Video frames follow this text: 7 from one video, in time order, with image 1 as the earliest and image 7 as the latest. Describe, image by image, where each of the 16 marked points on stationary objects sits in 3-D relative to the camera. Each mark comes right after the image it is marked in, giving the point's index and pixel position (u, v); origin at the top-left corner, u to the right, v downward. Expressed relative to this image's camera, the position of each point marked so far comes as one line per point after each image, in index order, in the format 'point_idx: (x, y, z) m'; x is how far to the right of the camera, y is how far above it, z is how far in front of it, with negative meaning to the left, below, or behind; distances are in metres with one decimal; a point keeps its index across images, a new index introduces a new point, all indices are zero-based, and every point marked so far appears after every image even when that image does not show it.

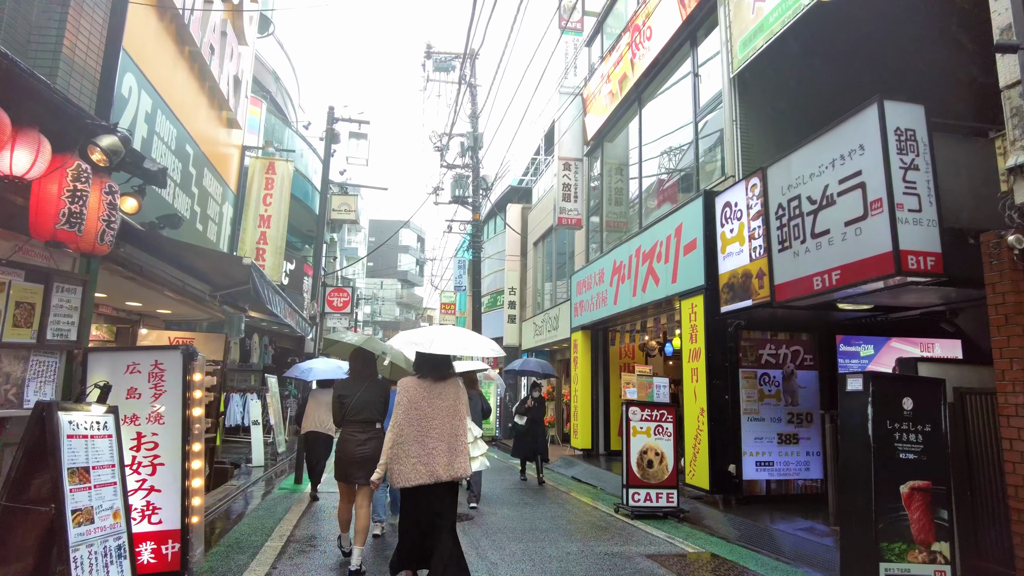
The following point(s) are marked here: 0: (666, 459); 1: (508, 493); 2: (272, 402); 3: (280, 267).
0: (+1.8, -1.9, +7.7) m
1: (0.0, -2.7, +8.9) m
2: (-4.5, -2.2, +12.7) m
3: (-3.2, +0.3, +9.3) m
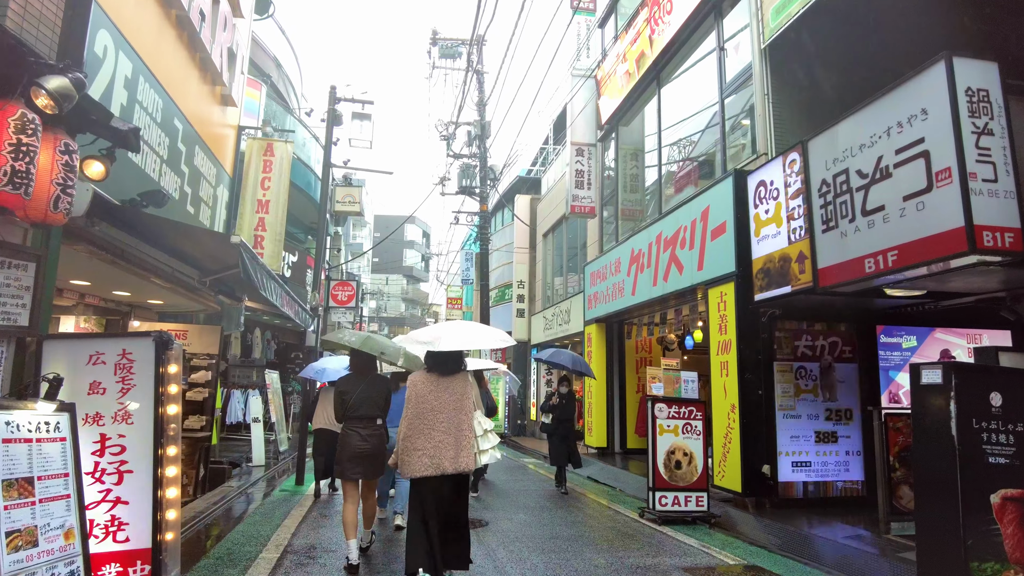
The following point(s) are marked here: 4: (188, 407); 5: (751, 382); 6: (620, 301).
0: (+1.9, -1.8, +7.1) m
1: (+0.1, -2.6, +8.3) m
2: (-4.3, -2.0, +12.1) m
3: (-3.0, +0.4, +8.7) m
4: (-3.8, -1.4, +8.0) m
5: (+2.6, -1.0, +7.3) m
6: (+1.9, -0.2, +11.5) m
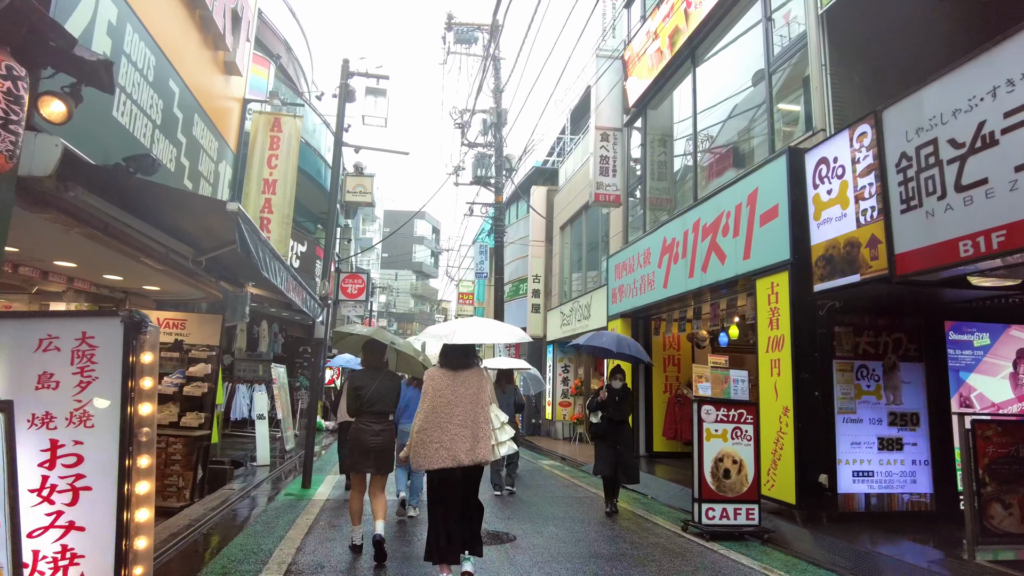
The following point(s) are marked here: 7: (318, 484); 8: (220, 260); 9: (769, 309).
0: (+2.2, -1.7, +6.4) m
1: (+0.4, -2.4, +7.6) m
2: (-4.0, -1.8, +11.5) m
3: (-2.7, +0.6, +8.1) m
4: (-3.5, -1.2, +7.3) m
5: (+2.9, -0.9, +6.6) m
6: (+2.2, -0.1, +10.8) m
7: (-2.6, -2.6, +9.0) m
8: (-2.6, +0.2, +5.9) m
9: (+2.7, -0.2, +7.1) m
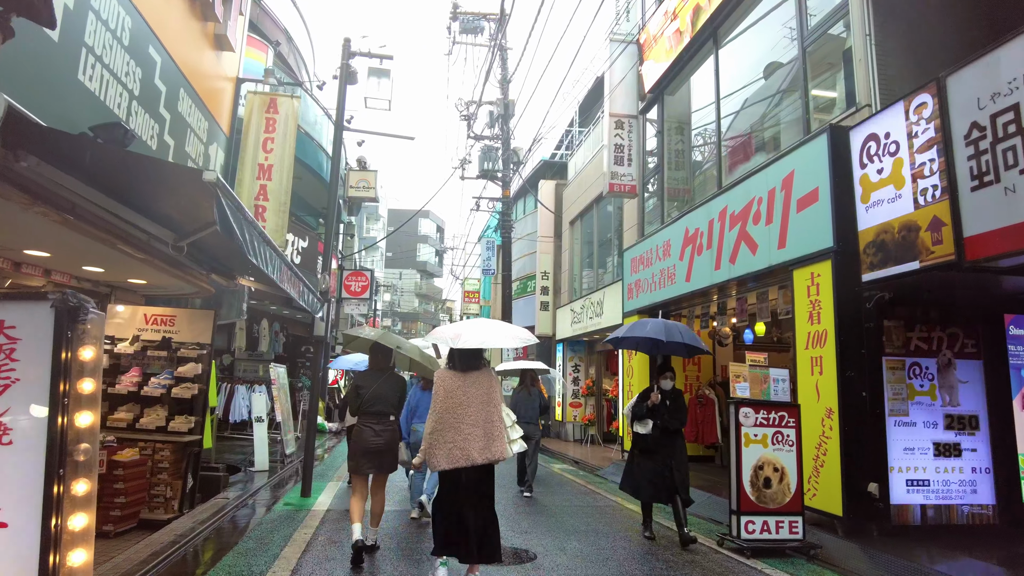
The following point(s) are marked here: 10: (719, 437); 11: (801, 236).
0: (+2.4, -1.6, +5.8) m
1: (+0.6, -2.4, +7.0) m
2: (-3.8, -1.8, +10.9) m
3: (-2.5, +0.7, +7.5) m
4: (-3.4, -1.2, +6.8) m
5: (+3.0, -0.8, +6.0) m
6: (+2.4, 0.0, +10.2) m
7: (-2.4, -2.5, +8.4) m
8: (-2.4, +0.3, +5.3) m
9: (+2.9, -0.1, +6.5) m
10: (+3.3, -2.3, +10.6) m
11: (+2.9, +0.5, +6.8) m
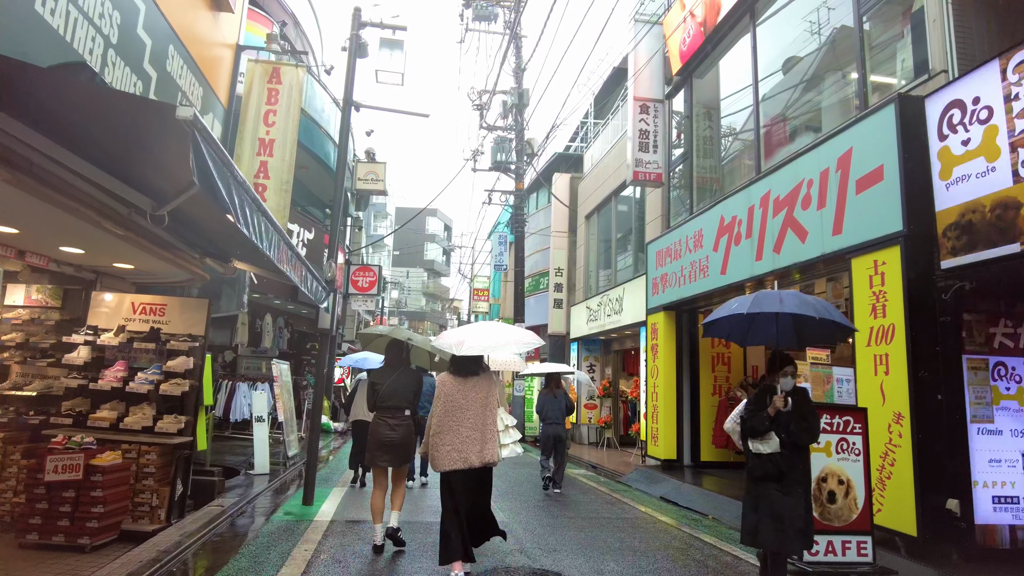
0: (+2.6, -1.5, +5.0) m
1: (+0.8, -2.3, +6.3) m
2: (-3.5, -1.6, +10.3) m
3: (-2.3, +0.8, +6.8) m
4: (-3.1, -1.0, +6.1) m
5: (+3.2, -0.7, +5.2) m
6: (+2.7, +0.1, +9.5) m
7: (-2.2, -2.4, +7.7) m
8: (-2.2, +0.4, +4.7) m
9: (+3.1, -0.1, +5.8) m
10: (+3.5, -2.3, +9.9) m
11: (+3.1, +0.6, +6.1) m
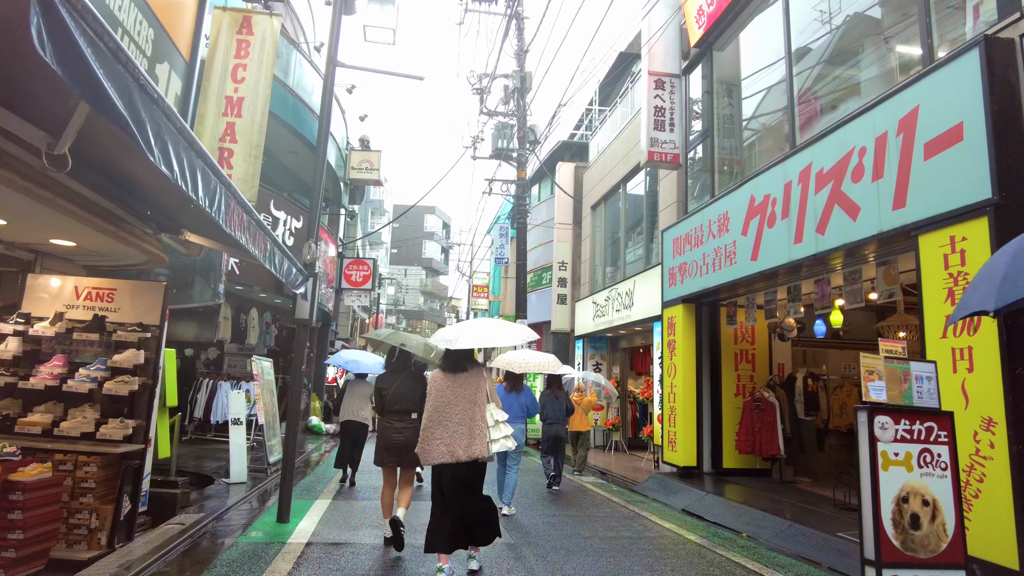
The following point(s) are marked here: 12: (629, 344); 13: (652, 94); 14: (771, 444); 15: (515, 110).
0: (+2.6, -1.4, +4.1) m
1: (+0.9, -2.1, +5.4) m
2: (-3.4, -1.5, +9.3) m
3: (-2.2, +0.9, +5.9) m
4: (-3.1, -0.9, +5.2) m
5: (+3.3, -0.6, +4.3) m
6: (+2.7, +0.2, +8.5) m
7: (-2.1, -2.2, +6.8) m
8: (-2.1, +0.6, +3.7) m
9: (+3.2, +0.1, +4.9) m
10: (+3.6, -2.1, +9.0) m
11: (+3.2, +0.8, +5.1) m
12: (+2.6, -1.2, +15.0) m
13: (+2.2, +3.1, +10.7) m
14: (+3.4, -2.1, +8.9) m
15: (+0.1, +4.4, +16.6) m
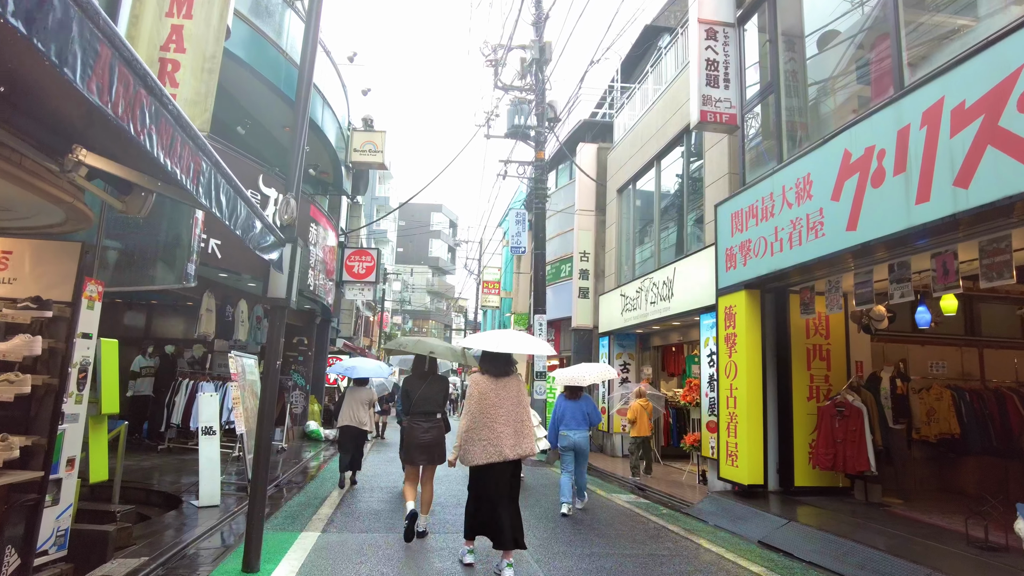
0: (+2.9, -1.2, +2.5) m
1: (+1.2, -1.9, +3.8) m
2: (-3.1, -1.3, +7.8) m
3: (-1.9, +1.1, +4.3) m
4: (-2.8, -0.7, +3.6) m
5: (+3.6, -0.4, +2.7) m
6: (+3.1, +0.4, +6.9) m
7: (-1.8, -2.0, +5.2) m
8: (-1.8, +0.8, +2.2) m
9: (+3.5, +0.3, +3.3) m
10: (+3.9, -1.9, +7.4) m
11: (+3.5, +1.0, +3.5) m
12: (+3.0, -1.1, +13.4) m
13: (+2.6, +3.3, +9.1) m
14: (+3.8, -1.9, +7.3) m
15: (+0.5, +4.6, +15.1) m
